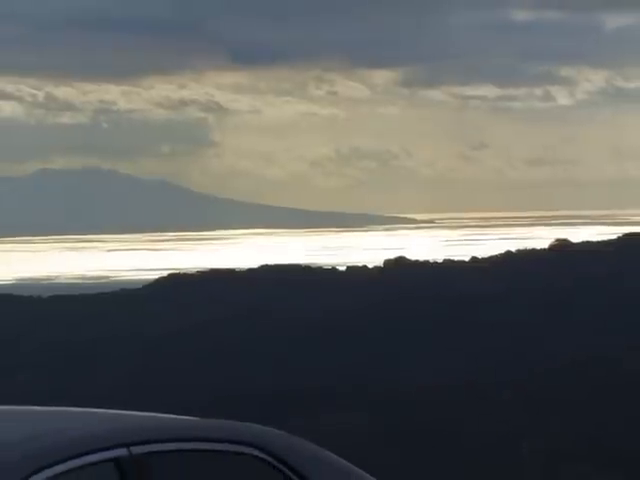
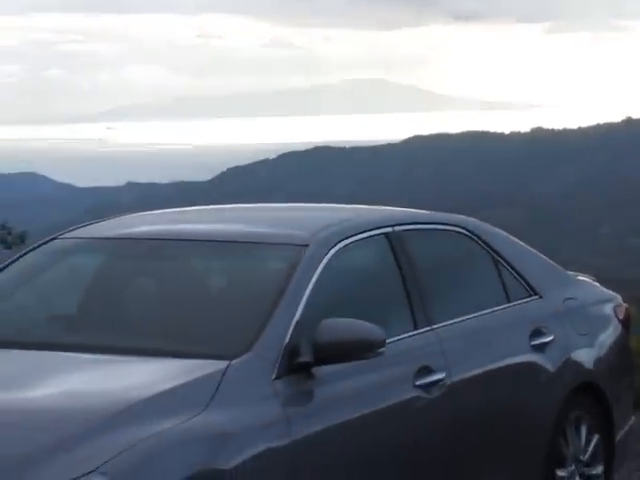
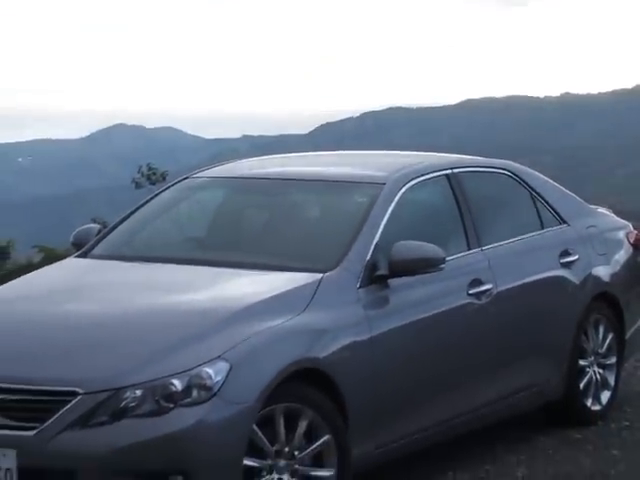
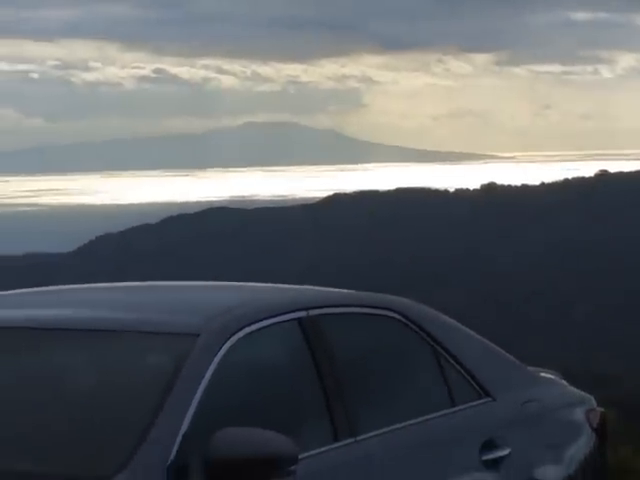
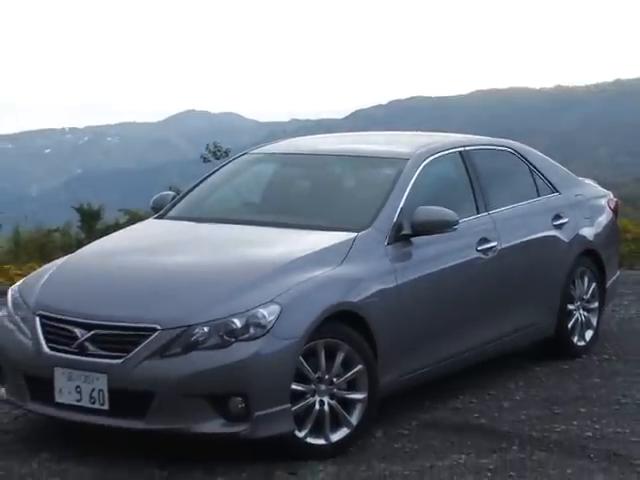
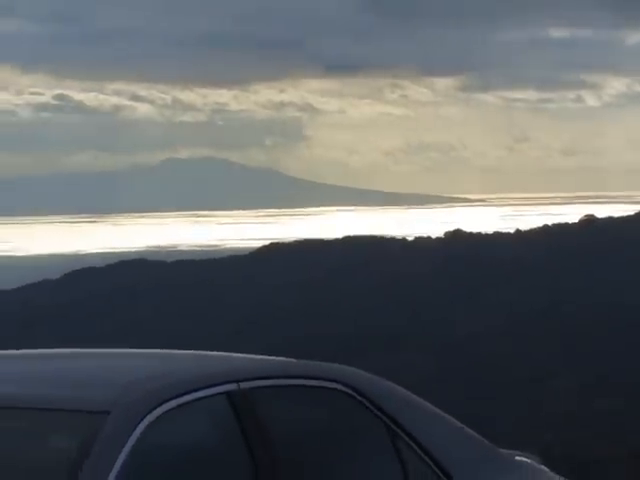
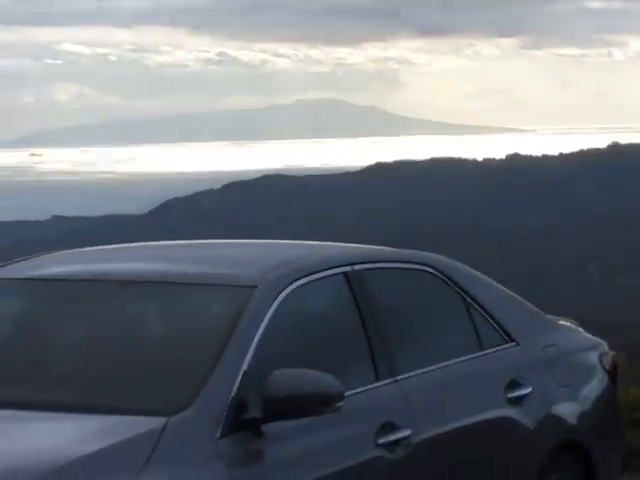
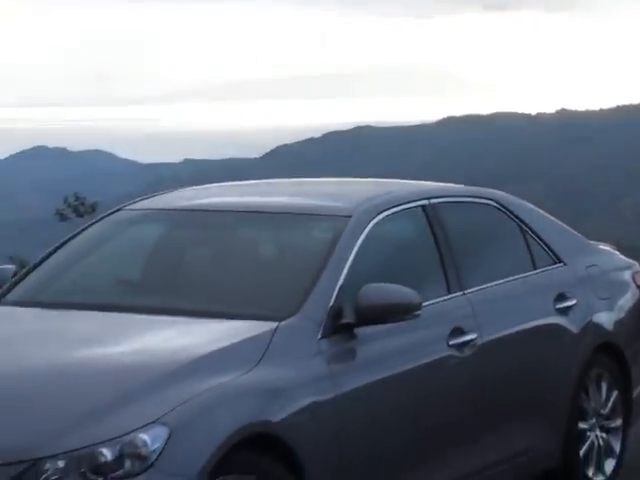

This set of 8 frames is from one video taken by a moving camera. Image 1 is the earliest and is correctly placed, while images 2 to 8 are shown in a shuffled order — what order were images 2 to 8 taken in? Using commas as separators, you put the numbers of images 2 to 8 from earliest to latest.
6, 4, 7, 2, 8, 3, 5
